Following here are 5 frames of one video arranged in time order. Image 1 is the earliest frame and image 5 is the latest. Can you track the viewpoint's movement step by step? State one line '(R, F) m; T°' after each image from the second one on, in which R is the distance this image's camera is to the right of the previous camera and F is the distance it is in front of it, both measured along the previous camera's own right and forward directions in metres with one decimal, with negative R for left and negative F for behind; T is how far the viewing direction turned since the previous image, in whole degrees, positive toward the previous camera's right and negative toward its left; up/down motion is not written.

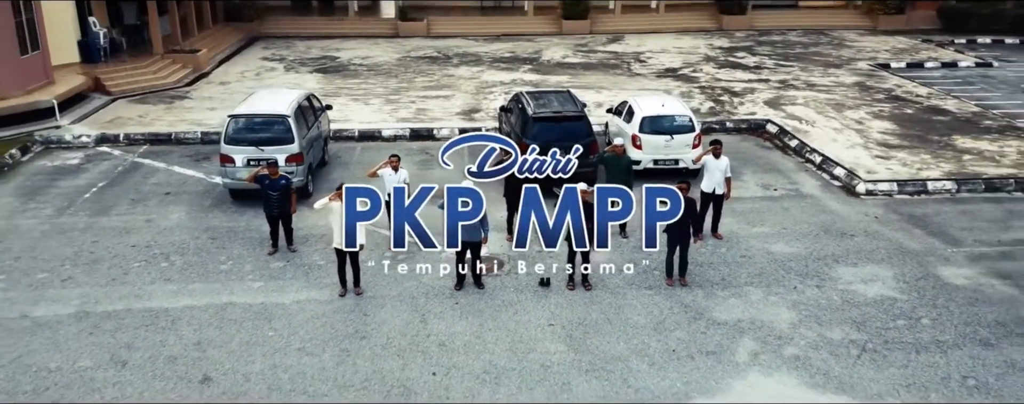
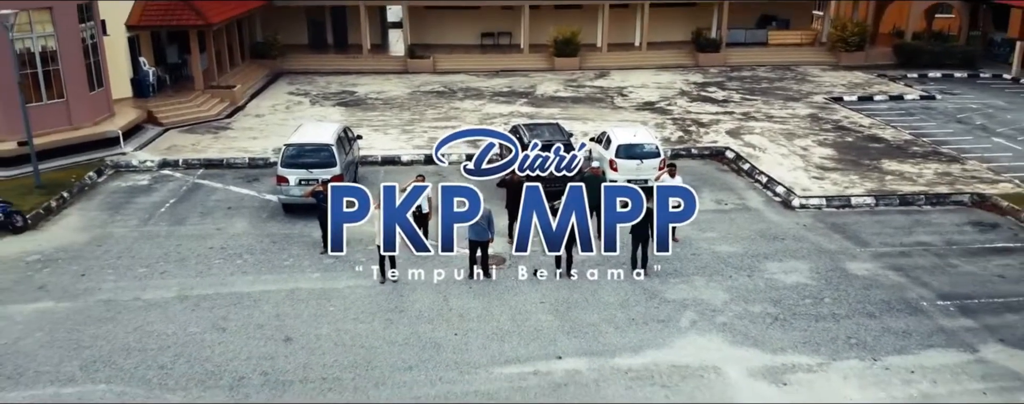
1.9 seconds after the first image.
(-0.1, -2.7) m; 0°
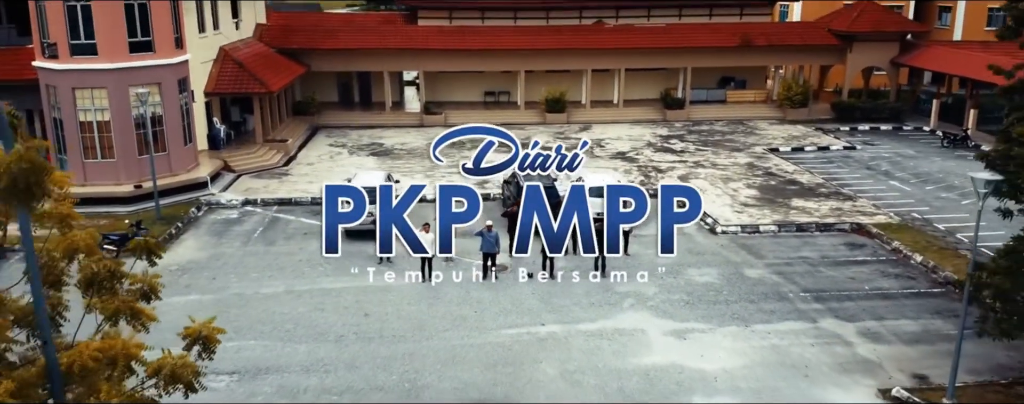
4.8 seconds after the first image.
(-0.1, -5.4) m; 0°
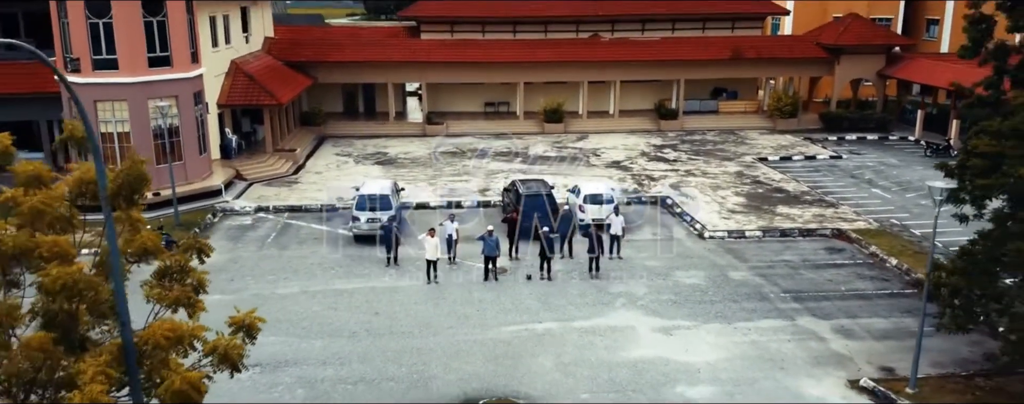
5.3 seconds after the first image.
(0.0, -1.2) m; 0°
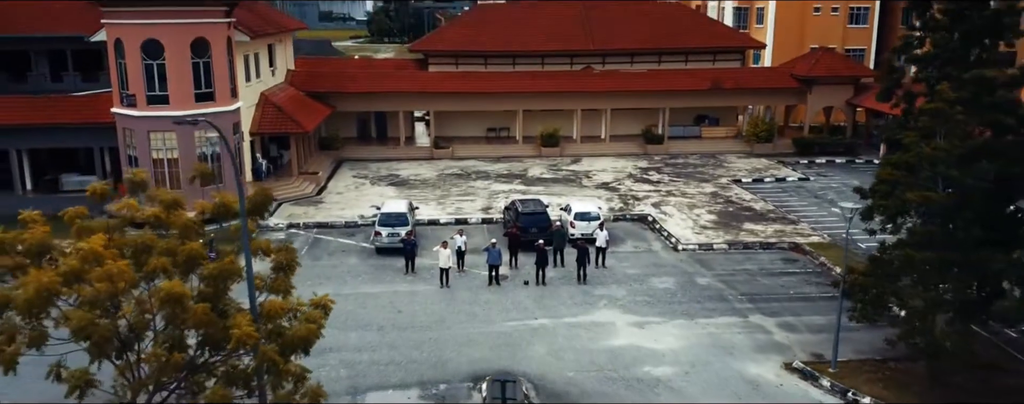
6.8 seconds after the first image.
(0.0, -3.4) m; 0°
